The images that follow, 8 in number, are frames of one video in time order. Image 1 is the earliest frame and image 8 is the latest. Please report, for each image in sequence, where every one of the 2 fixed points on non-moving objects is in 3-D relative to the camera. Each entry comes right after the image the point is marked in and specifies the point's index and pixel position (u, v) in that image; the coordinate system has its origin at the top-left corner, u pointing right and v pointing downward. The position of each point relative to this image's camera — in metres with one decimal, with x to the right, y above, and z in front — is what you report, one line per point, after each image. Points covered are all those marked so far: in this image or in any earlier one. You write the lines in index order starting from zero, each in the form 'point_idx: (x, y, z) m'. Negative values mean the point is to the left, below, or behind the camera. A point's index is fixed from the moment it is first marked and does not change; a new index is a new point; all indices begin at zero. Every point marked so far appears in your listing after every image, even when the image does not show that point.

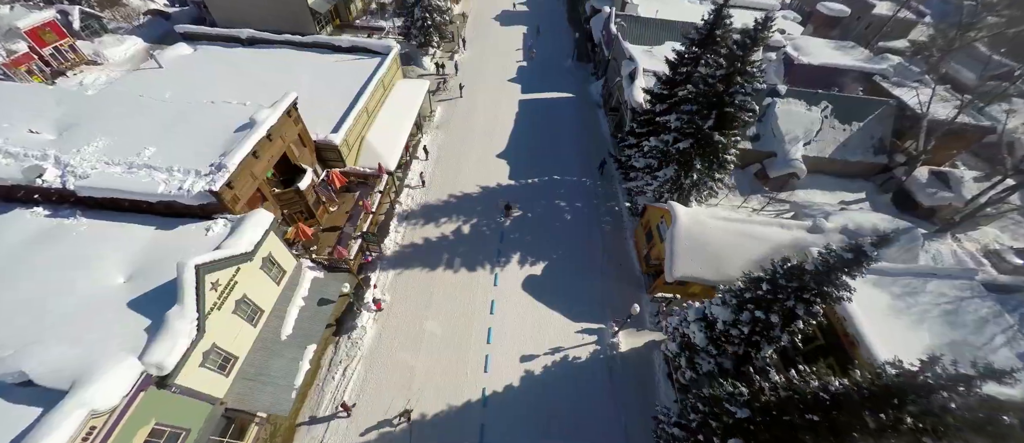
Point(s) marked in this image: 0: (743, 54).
0: (+9.6, +6.9, +14.1) m
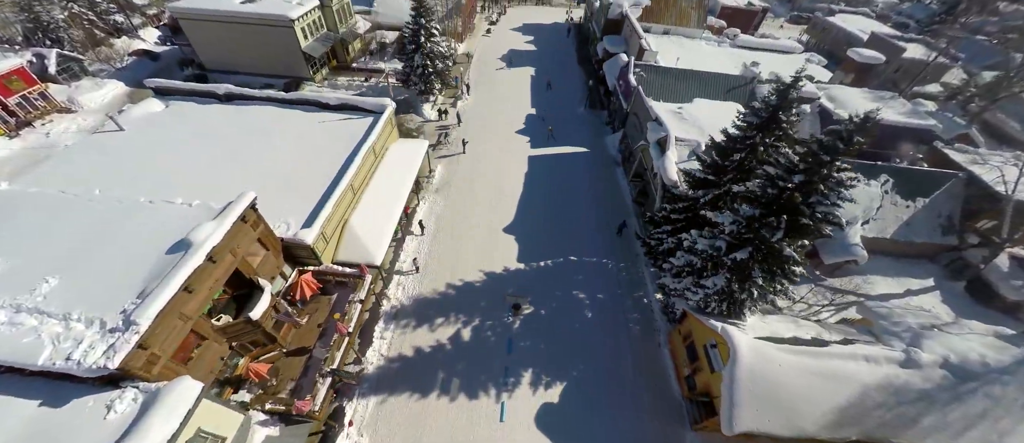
0: (+10.1, +2.0, +10.9) m
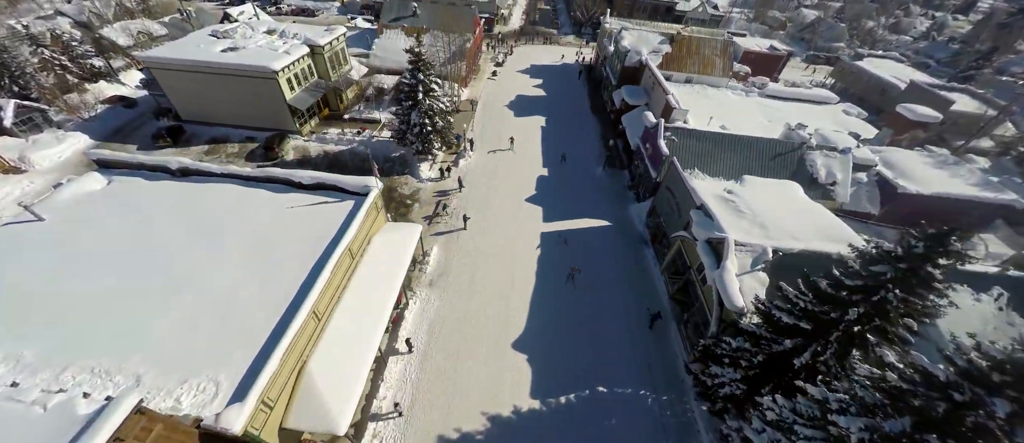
0: (+10.6, -3.2, +6.6) m
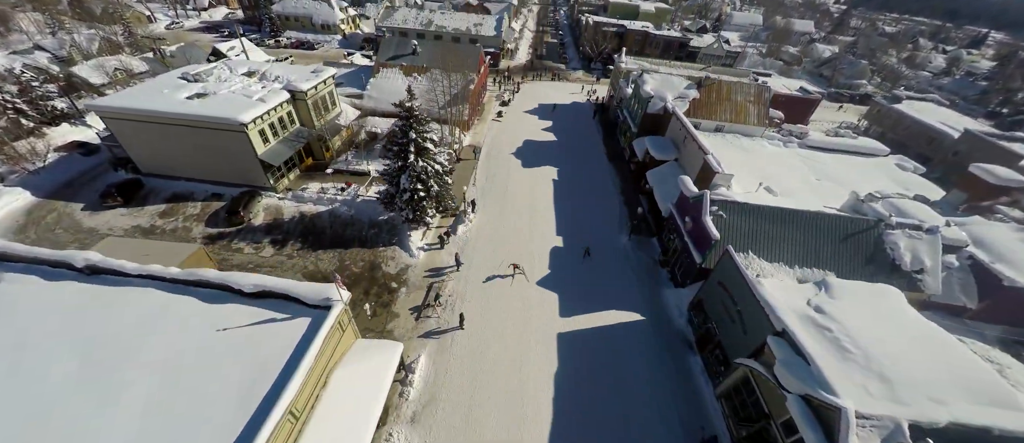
0: (+11.0, -7.6, +1.5) m
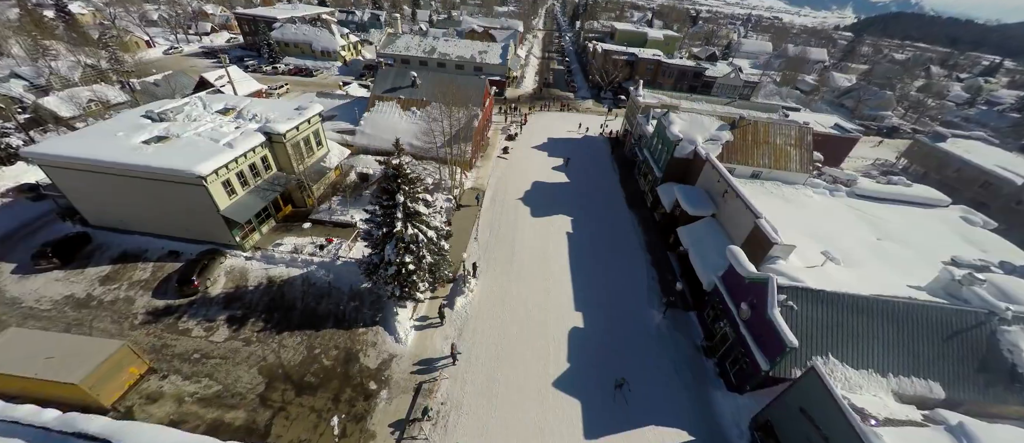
0: (+11.2, -10.8, -3.1) m
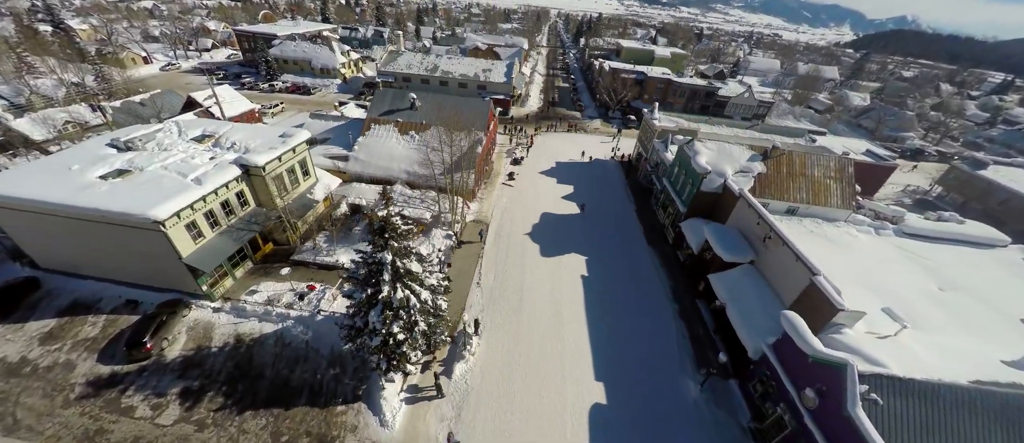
0: (+11.6, -12.6, -6.5) m
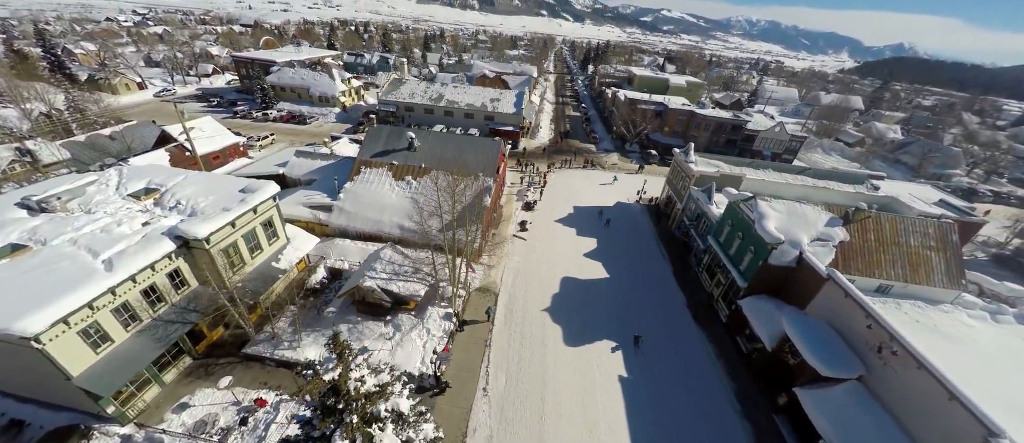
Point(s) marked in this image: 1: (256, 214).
0: (+12.0, -15.4, -12.6) m
1: (-14.0, +0.4, +18.9) m
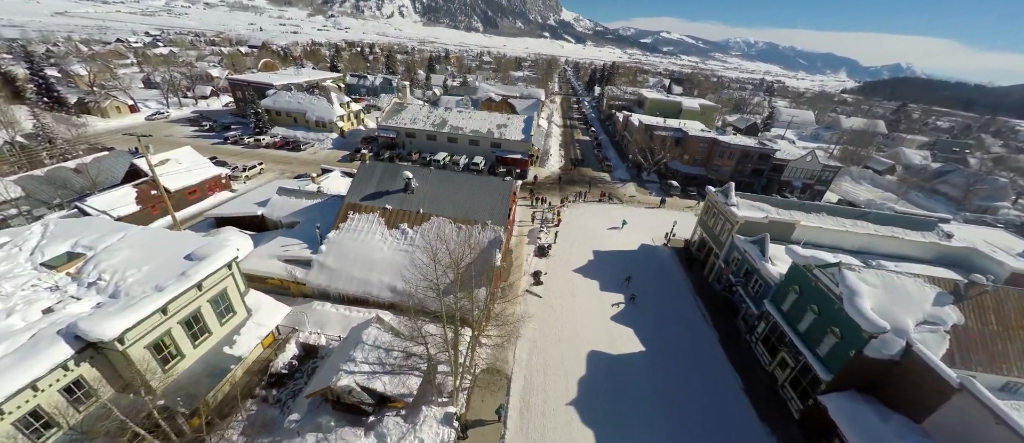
0: (+12.6, -17.4, -17.6) m
1: (-13.2, -2.9, +14.7) m
